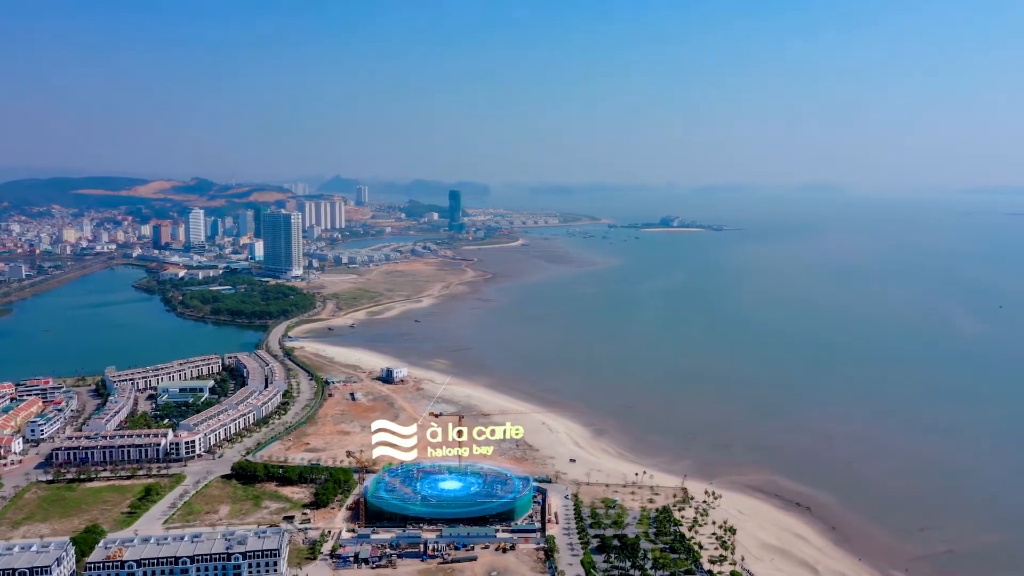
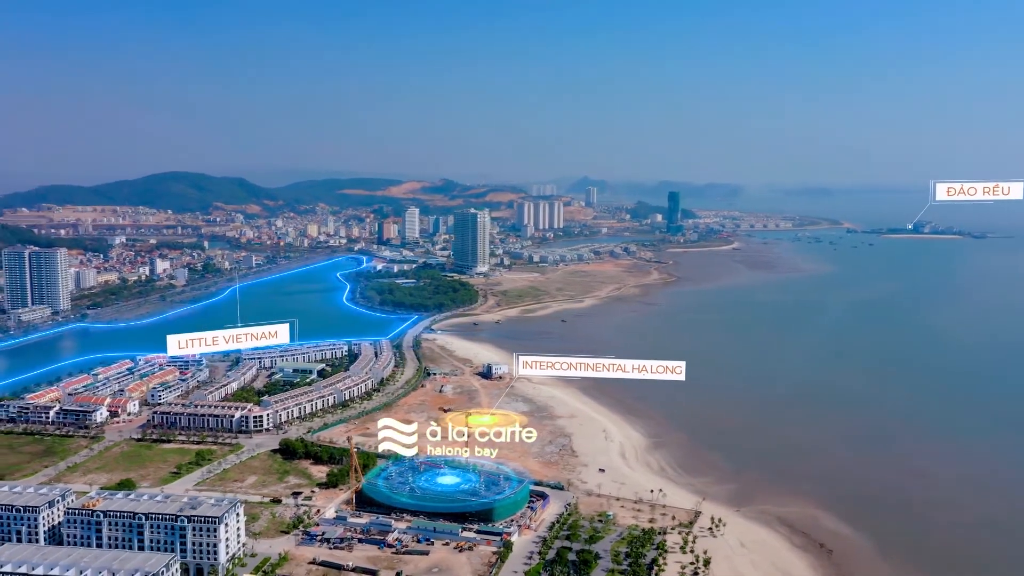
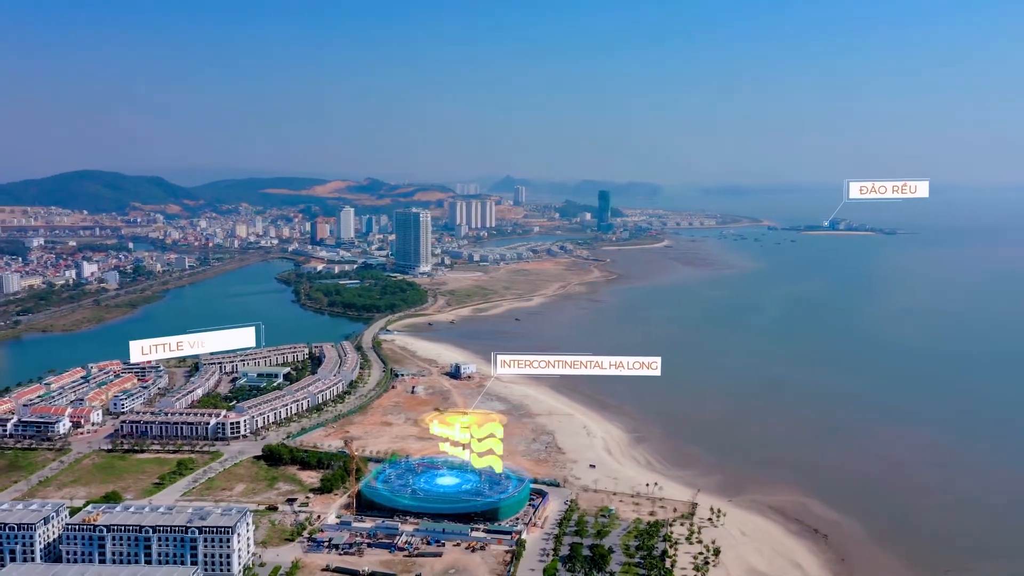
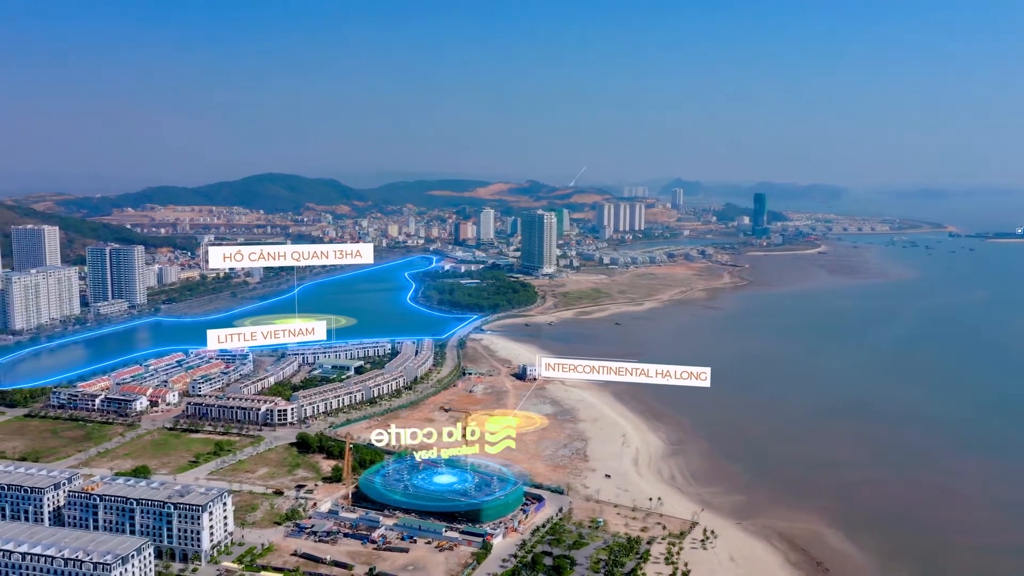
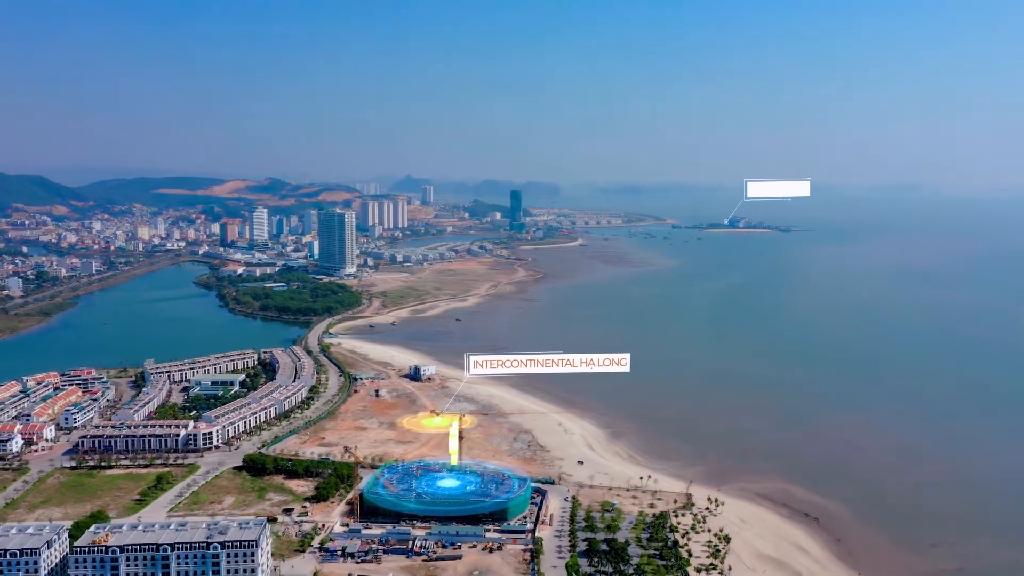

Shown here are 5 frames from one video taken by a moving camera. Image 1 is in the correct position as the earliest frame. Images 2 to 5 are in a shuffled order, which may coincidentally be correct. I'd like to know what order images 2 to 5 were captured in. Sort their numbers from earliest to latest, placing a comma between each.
5, 3, 2, 4
